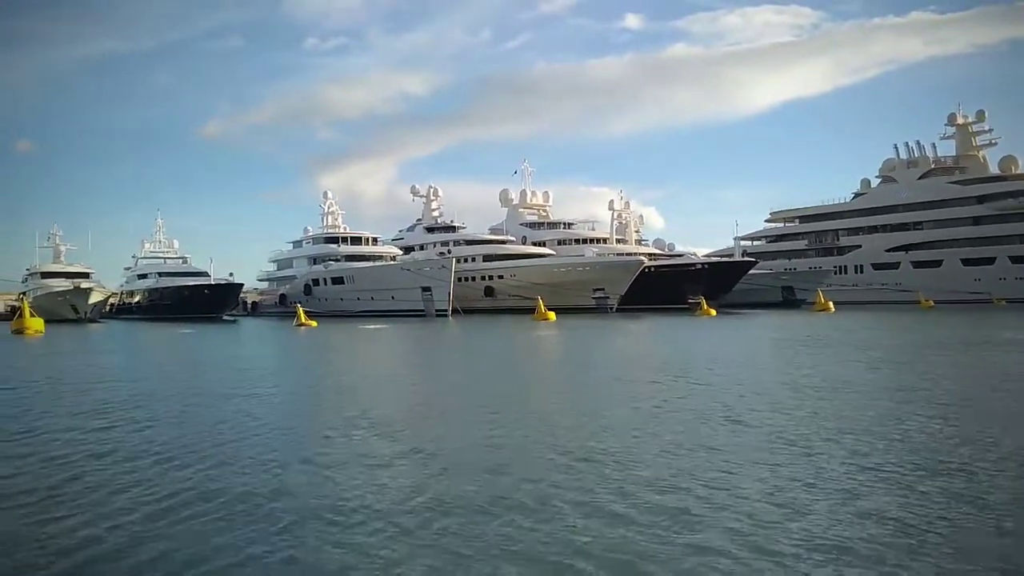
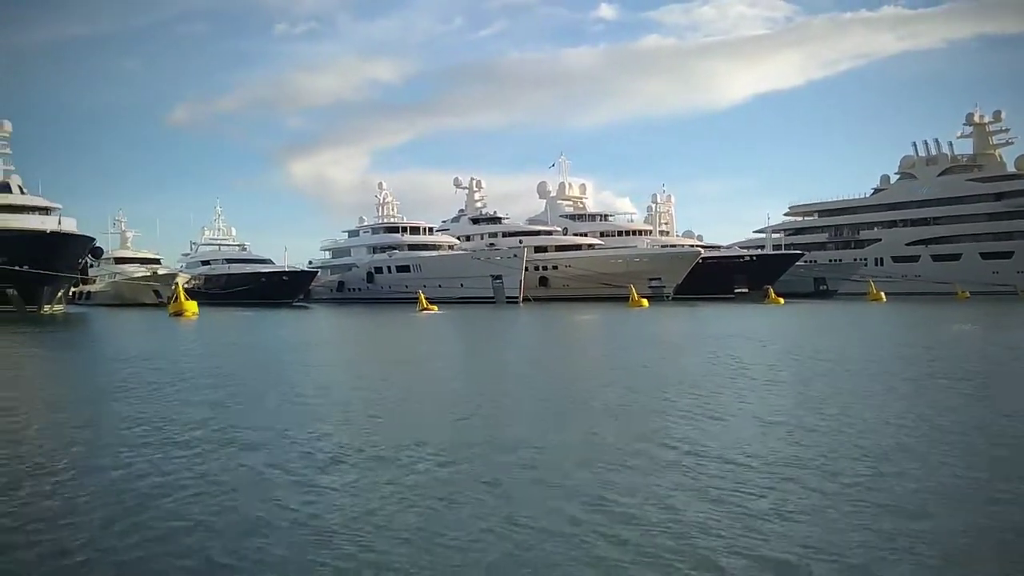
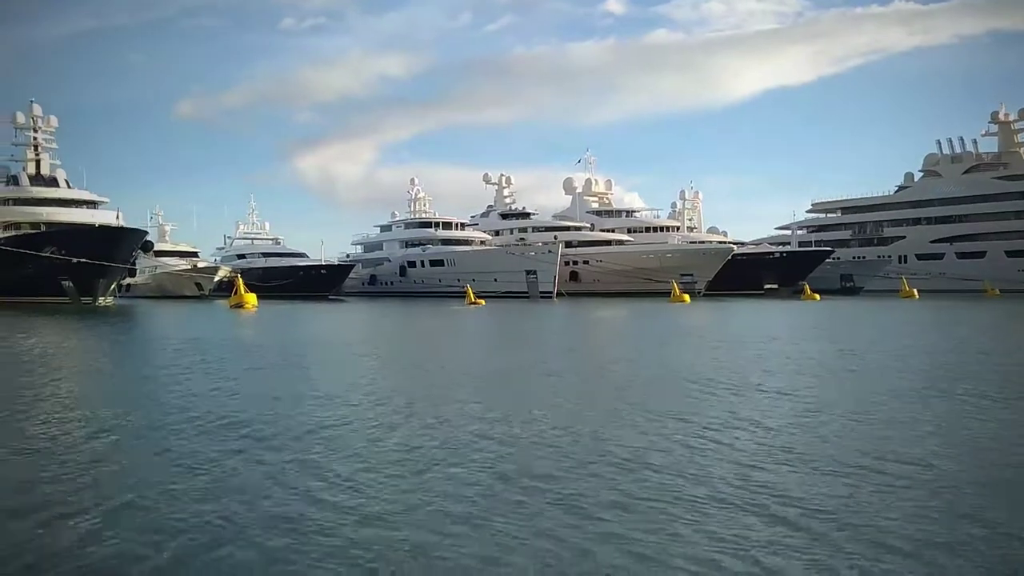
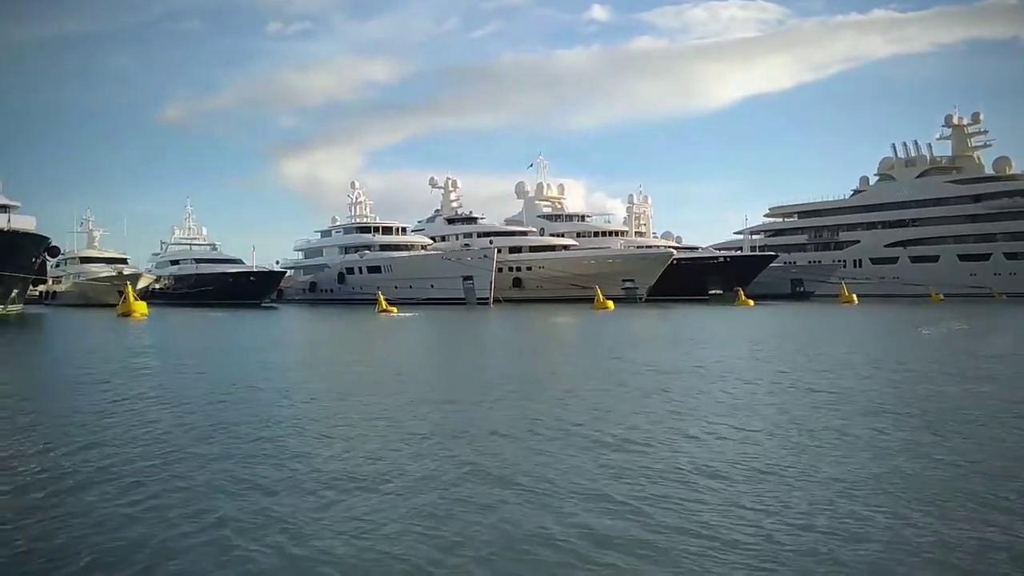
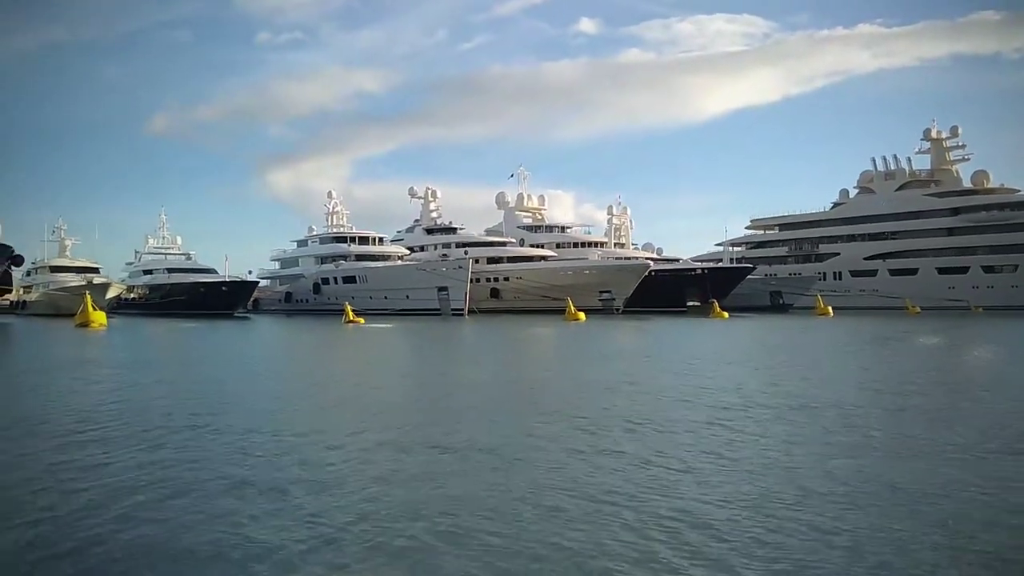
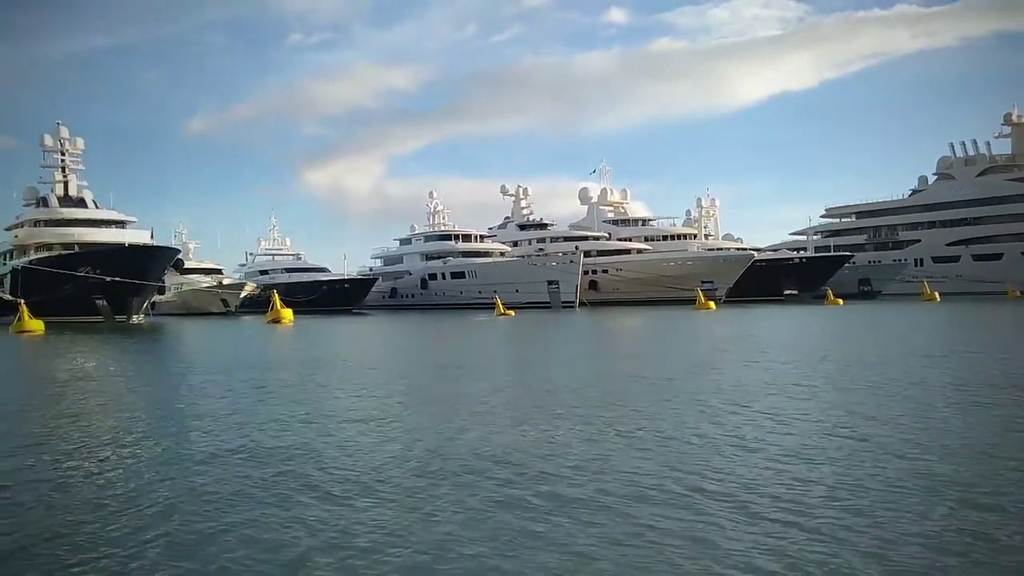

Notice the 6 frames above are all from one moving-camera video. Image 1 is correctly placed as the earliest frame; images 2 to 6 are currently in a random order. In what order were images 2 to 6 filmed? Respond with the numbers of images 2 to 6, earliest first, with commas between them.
5, 4, 2, 3, 6
